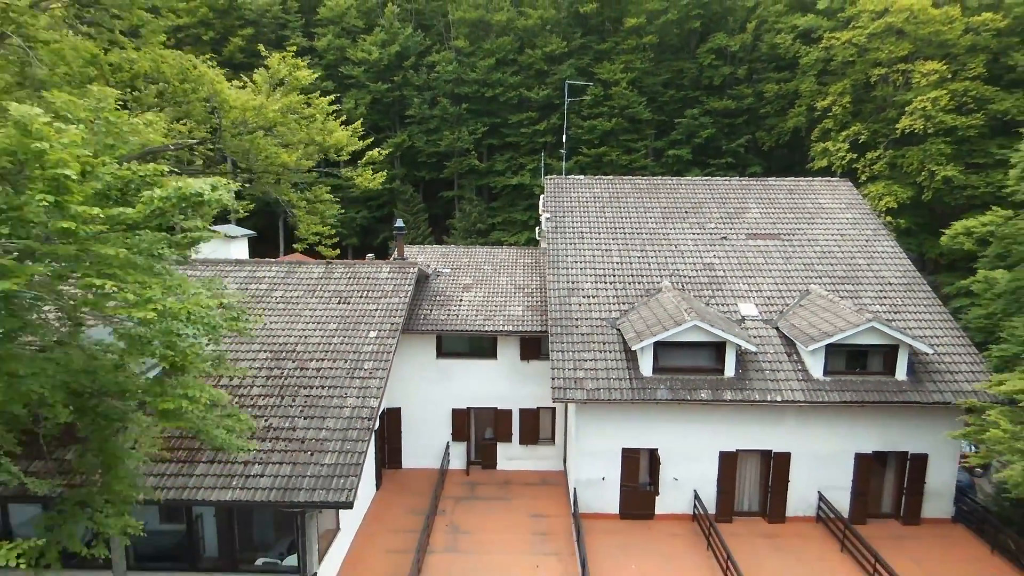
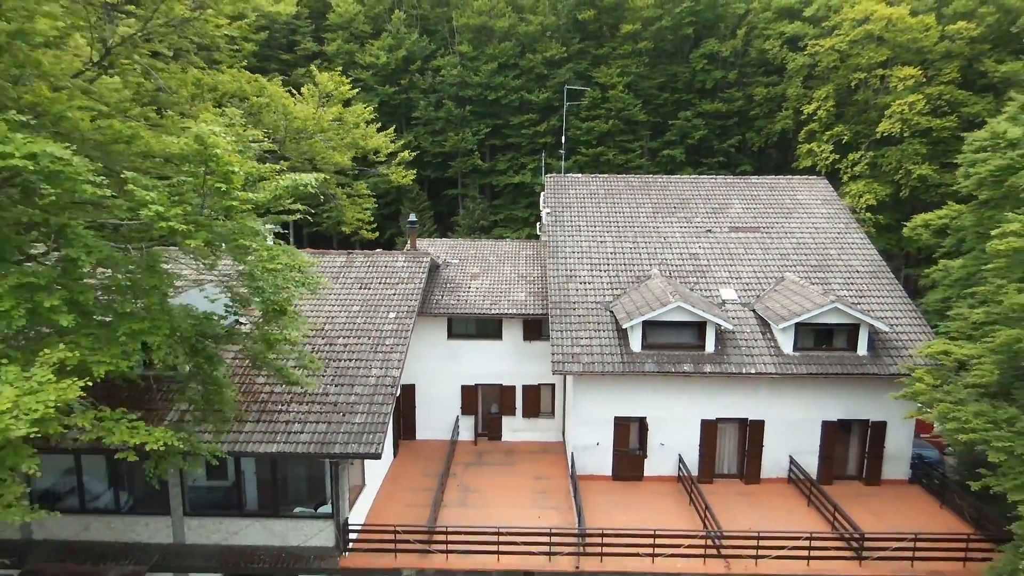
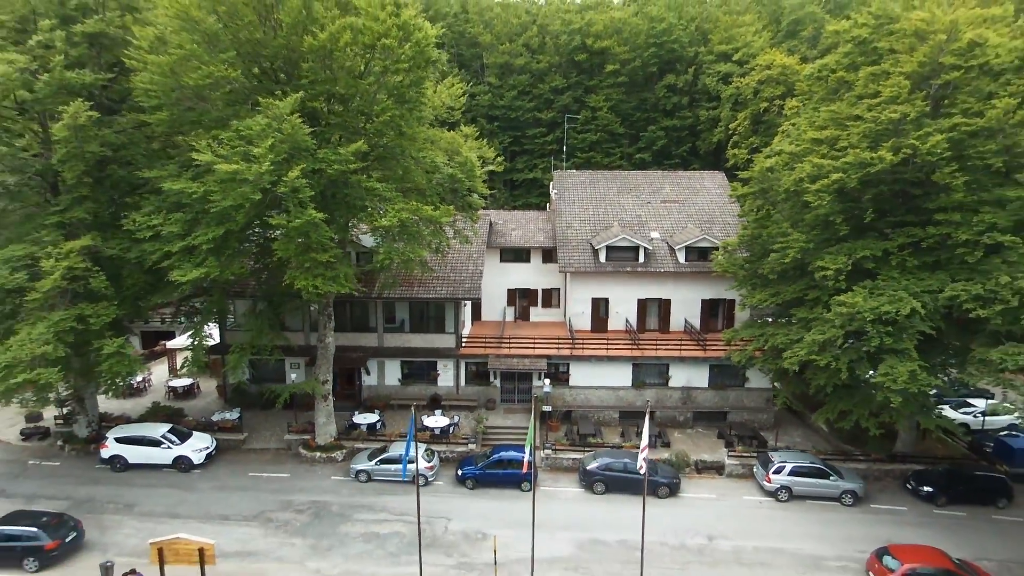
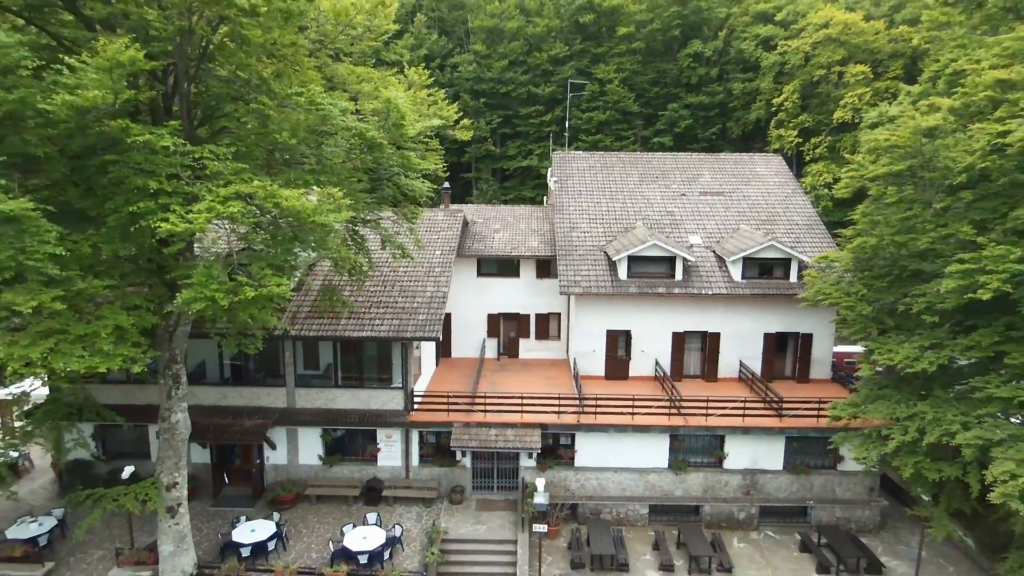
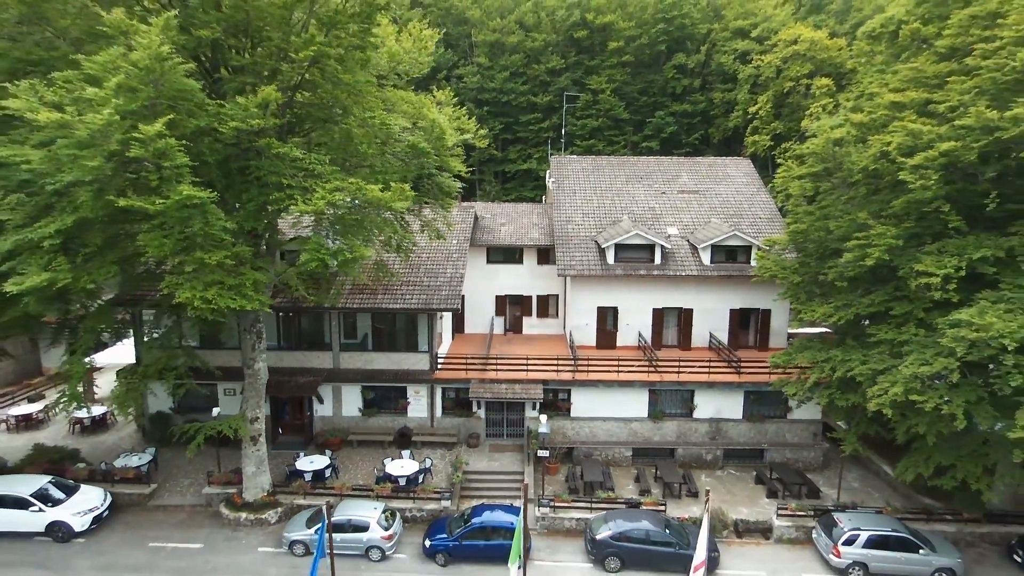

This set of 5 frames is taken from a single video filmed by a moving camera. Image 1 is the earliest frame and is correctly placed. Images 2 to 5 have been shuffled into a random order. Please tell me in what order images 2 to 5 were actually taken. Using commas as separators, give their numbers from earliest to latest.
2, 4, 5, 3
